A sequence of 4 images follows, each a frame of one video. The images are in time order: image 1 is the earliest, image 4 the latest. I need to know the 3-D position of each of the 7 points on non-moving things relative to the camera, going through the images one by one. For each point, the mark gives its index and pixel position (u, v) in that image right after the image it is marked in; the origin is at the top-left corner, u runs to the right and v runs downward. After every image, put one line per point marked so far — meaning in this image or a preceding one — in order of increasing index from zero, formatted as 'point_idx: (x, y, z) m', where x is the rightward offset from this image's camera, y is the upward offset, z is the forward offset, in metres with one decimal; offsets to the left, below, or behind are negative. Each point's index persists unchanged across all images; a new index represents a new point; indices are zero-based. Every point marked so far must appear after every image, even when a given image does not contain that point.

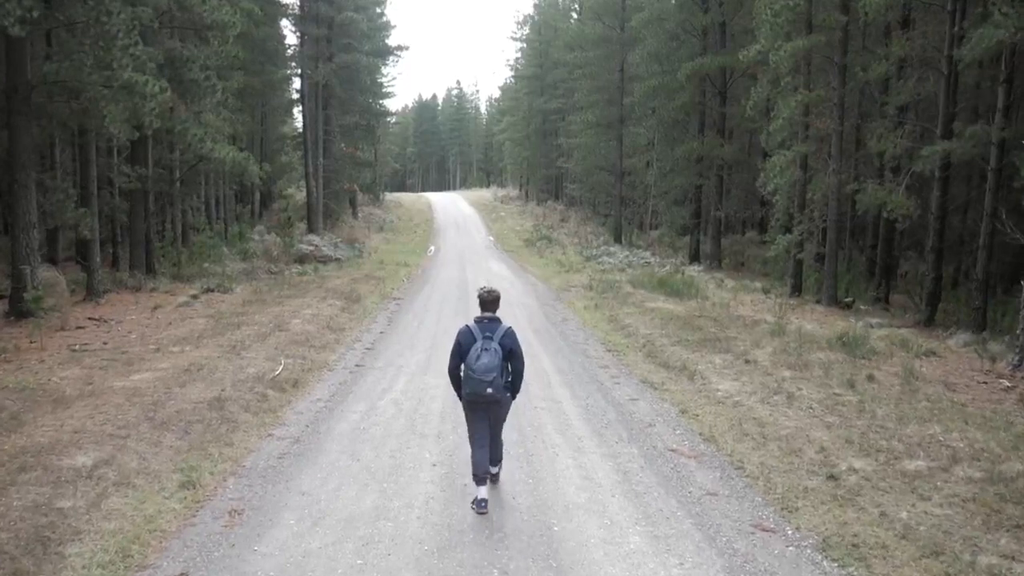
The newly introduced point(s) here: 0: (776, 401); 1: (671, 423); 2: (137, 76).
0: (+3.2, -1.4, +8.7) m
1: (+1.7, -1.5, +8.0) m
2: (-6.6, +3.7, +12.8) m
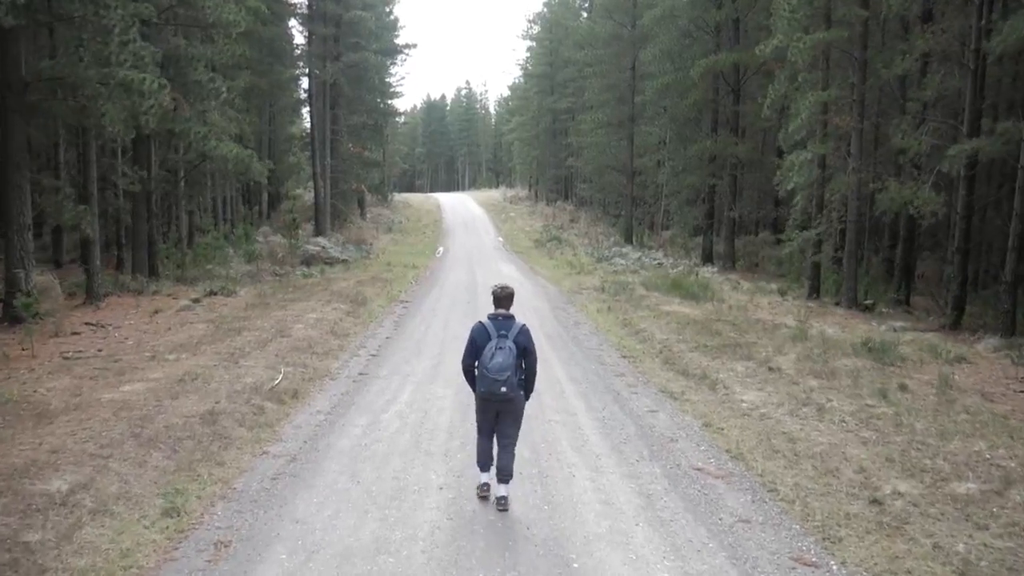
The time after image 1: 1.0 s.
0: (+3.3, -1.4, +8.1) m
1: (+1.9, -1.5, +7.5) m
2: (-6.4, +3.7, +12.4) m
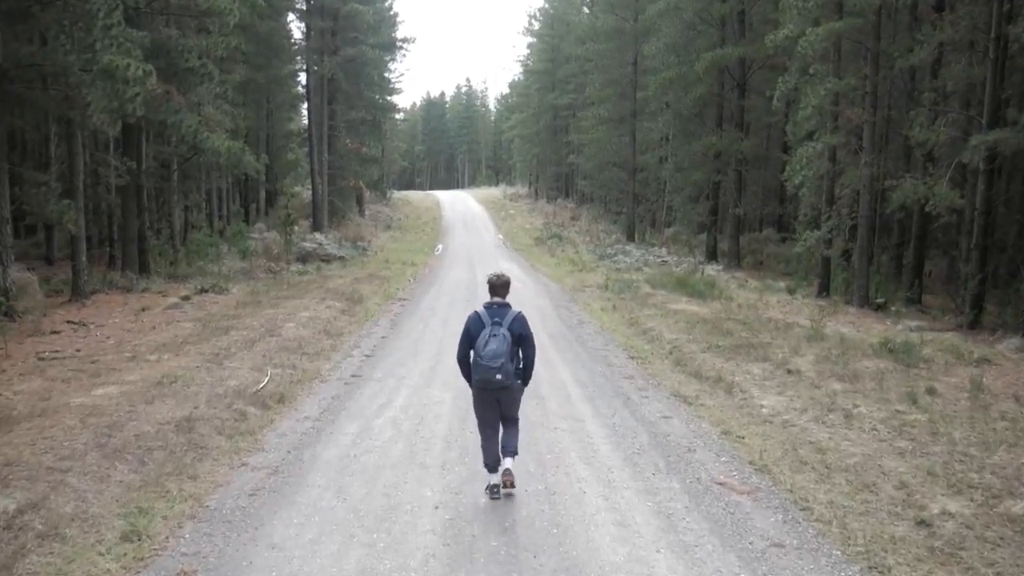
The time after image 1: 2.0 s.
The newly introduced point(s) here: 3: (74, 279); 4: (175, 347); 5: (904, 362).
0: (+3.3, -1.4, +7.5) m
1: (+1.9, -1.5, +6.9) m
2: (-6.4, +3.7, +11.8) m
3: (-9.4, +0.2, +15.7) m
4: (-4.8, -0.8, +10.3) m
5: (+5.8, -1.1, +10.8) m
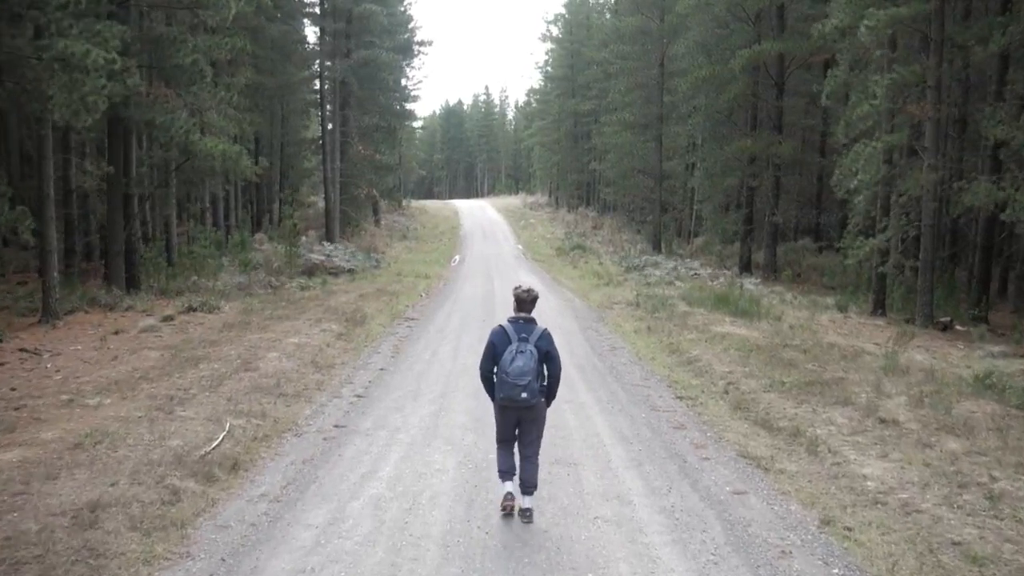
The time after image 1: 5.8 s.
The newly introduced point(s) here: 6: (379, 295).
0: (+3.5, -1.7, +5.5) m
1: (+2.1, -1.8, +4.9) m
2: (-6.1, +3.4, +10.1) m
3: (-9.0, -0.2, +14.0) m
4: (-4.5, -1.1, +8.5) m
5: (+6.1, -1.4, +8.8) m
6: (-3.4, -0.2, +18.7) m
